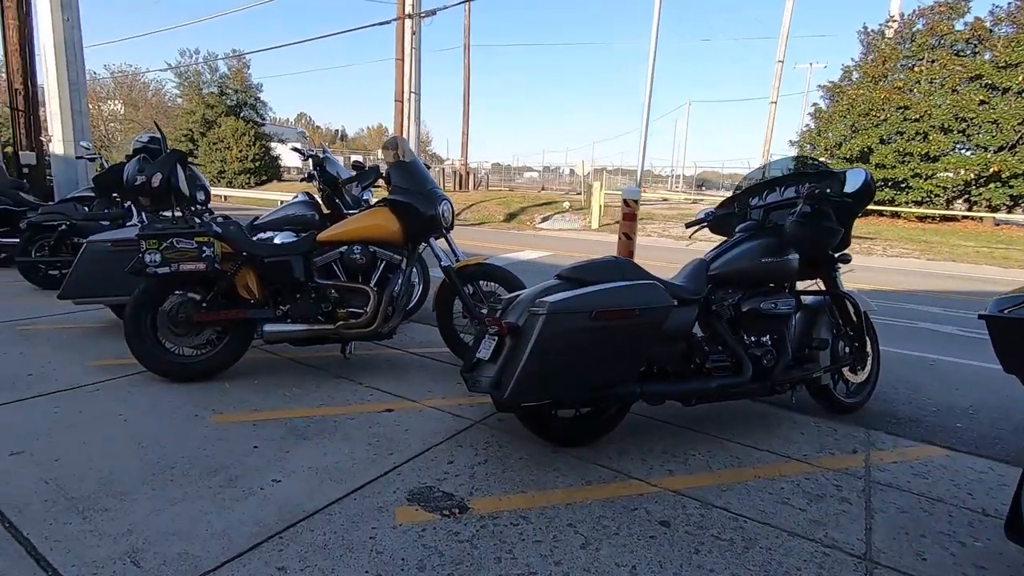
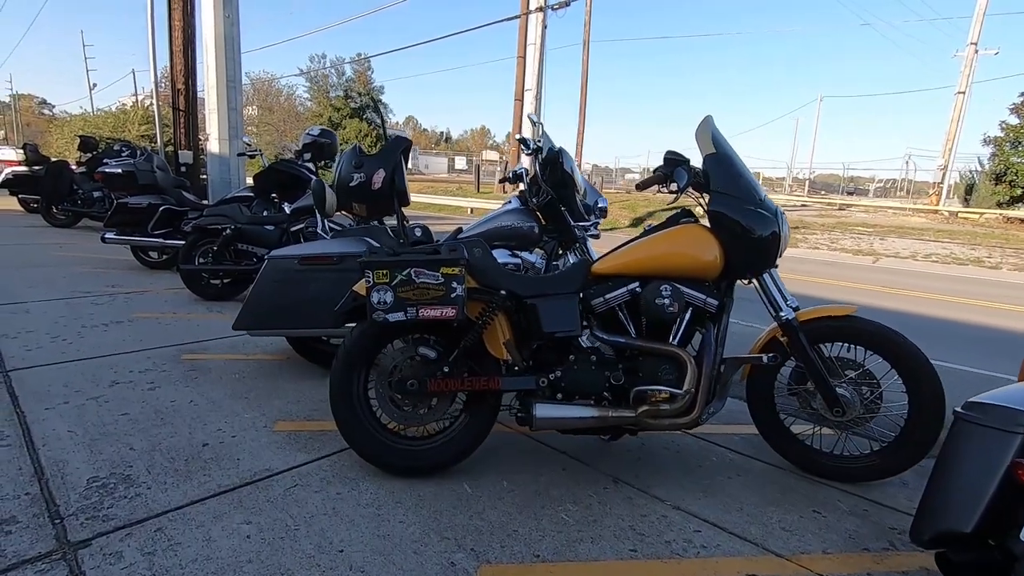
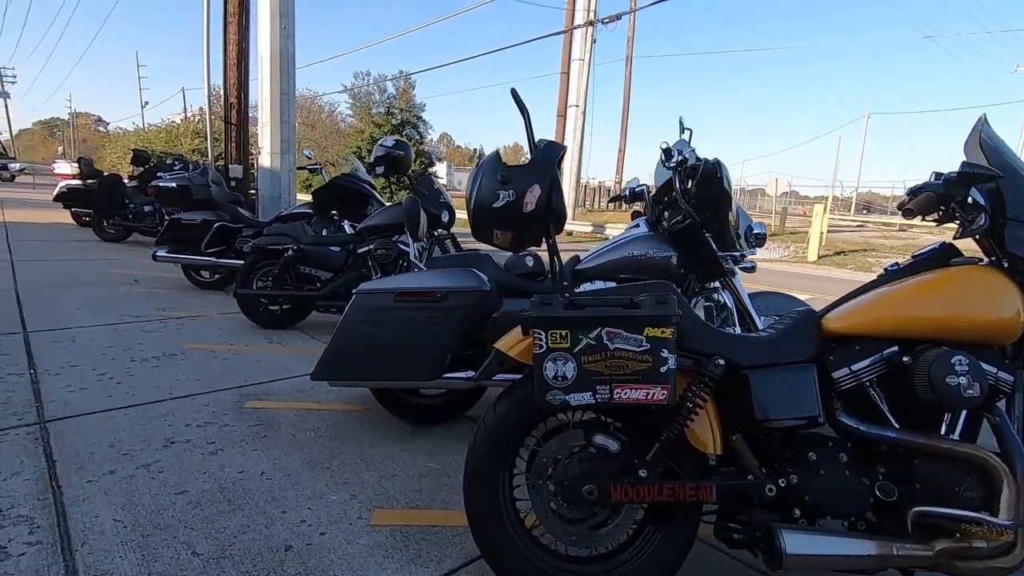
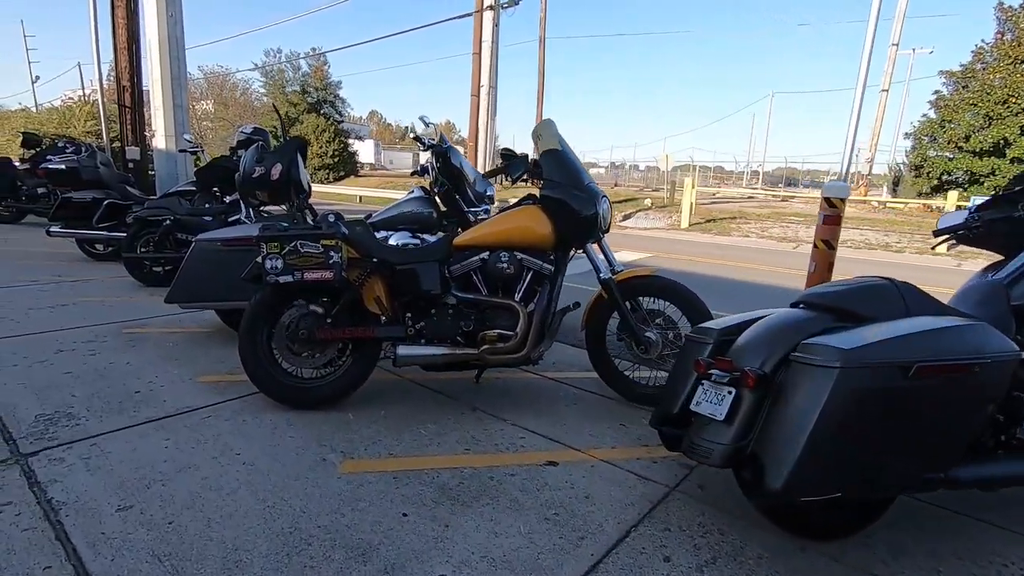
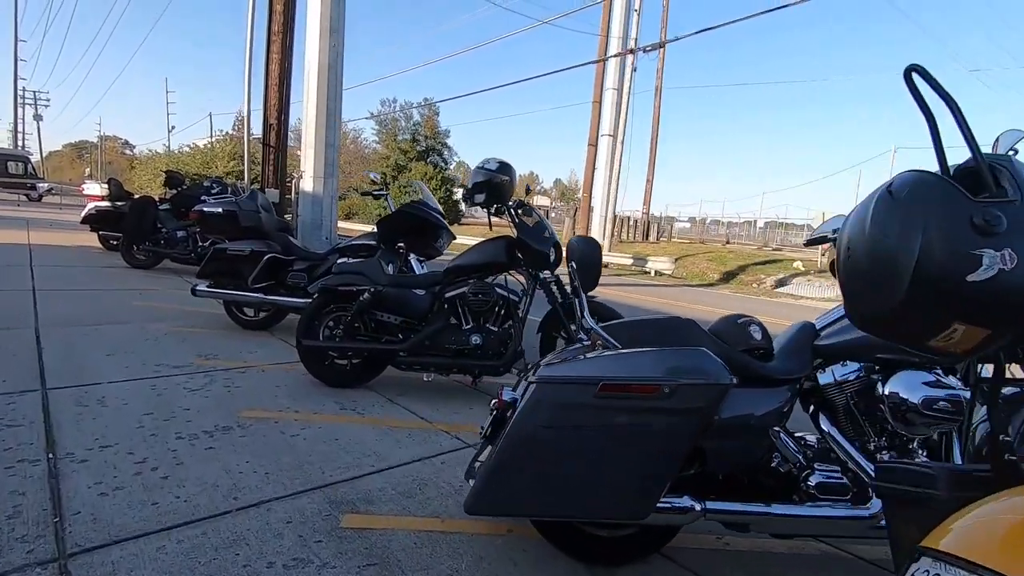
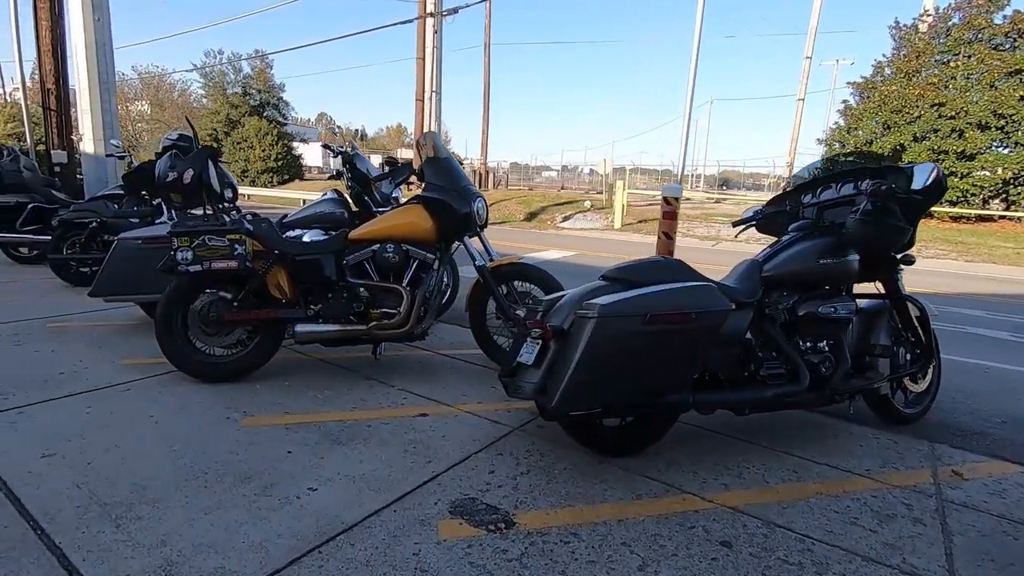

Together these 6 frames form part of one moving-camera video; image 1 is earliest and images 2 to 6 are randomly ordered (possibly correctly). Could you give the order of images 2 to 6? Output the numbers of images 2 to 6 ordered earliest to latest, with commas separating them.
6, 4, 2, 3, 5
